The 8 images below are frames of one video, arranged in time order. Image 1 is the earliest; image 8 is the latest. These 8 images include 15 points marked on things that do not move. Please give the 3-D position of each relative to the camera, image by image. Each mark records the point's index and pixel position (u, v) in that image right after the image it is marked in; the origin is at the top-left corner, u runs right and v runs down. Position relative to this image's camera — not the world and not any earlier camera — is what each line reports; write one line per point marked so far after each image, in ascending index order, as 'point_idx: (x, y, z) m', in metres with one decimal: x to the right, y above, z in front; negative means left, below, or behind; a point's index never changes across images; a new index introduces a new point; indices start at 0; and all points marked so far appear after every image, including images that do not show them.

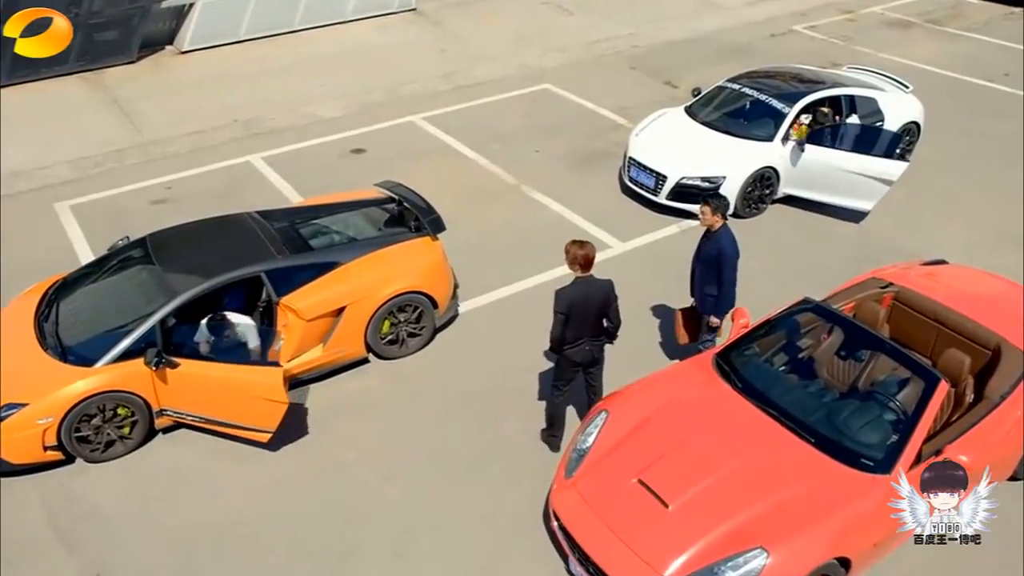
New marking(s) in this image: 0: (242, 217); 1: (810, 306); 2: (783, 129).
0: (-2.2, +0.6, +7.1) m
1: (+2.0, -0.1, +5.9) m
2: (+2.8, +1.6, +9.0) m
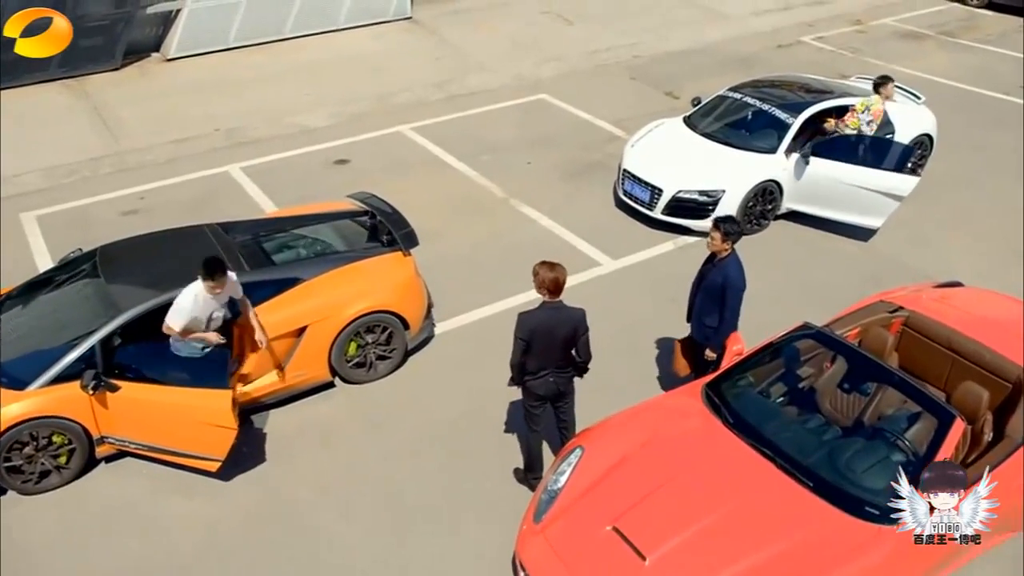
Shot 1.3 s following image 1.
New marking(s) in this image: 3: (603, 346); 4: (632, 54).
0: (-2.3, +0.4, +6.7) m
1: (+1.8, -0.3, +5.3) m
2: (+2.6, +1.4, +8.5) m
3: (+0.7, -0.5, +7.2) m
4: (+1.8, +3.6, +13.6) m
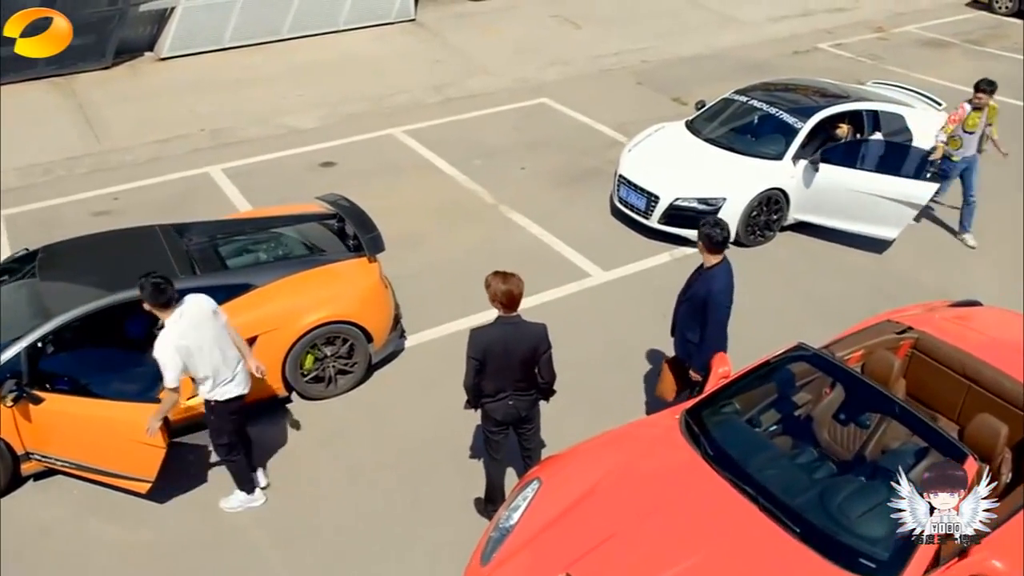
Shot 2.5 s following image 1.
0: (-2.5, +0.4, +6.2) m
1: (+1.6, -0.3, +4.7) m
2: (+2.5, +1.3, +7.9) m
3: (+0.6, -0.6, +6.6) m
4: (+1.9, +3.4, +13.1) m
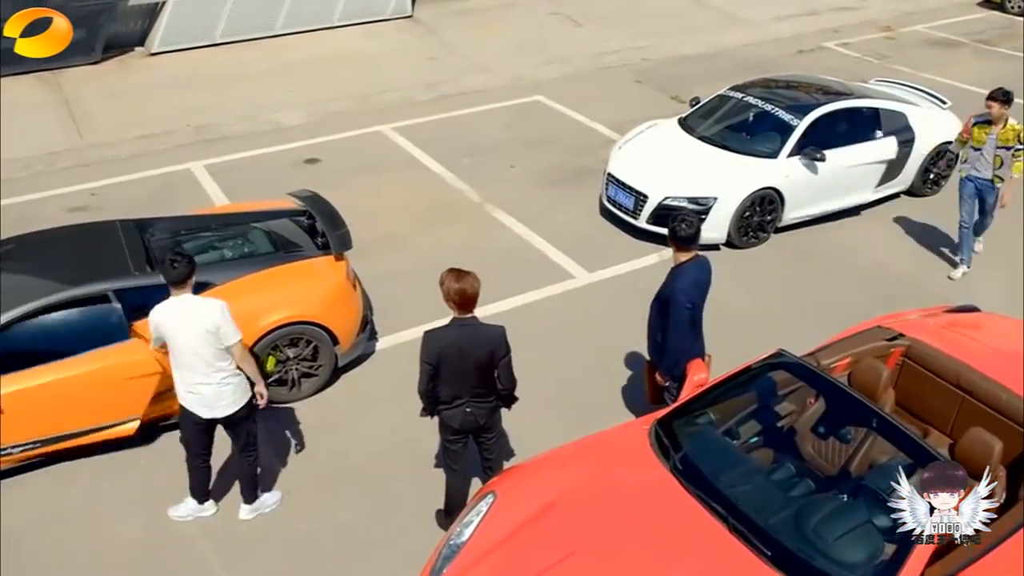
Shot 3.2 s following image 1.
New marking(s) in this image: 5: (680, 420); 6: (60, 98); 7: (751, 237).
0: (-2.7, +0.4, +6.0) m
1: (+1.4, -0.4, +4.4) m
2: (+2.4, +1.2, +7.6) m
3: (+0.4, -0.6, +6.3) m
4: (+1.9, +3.4, +12.8) m
5: (+0.8, -0.6, +4.3) m
6: (-5.6, +2.4, +11.0) m
7: (+2.1, +0.4, +7.6) m
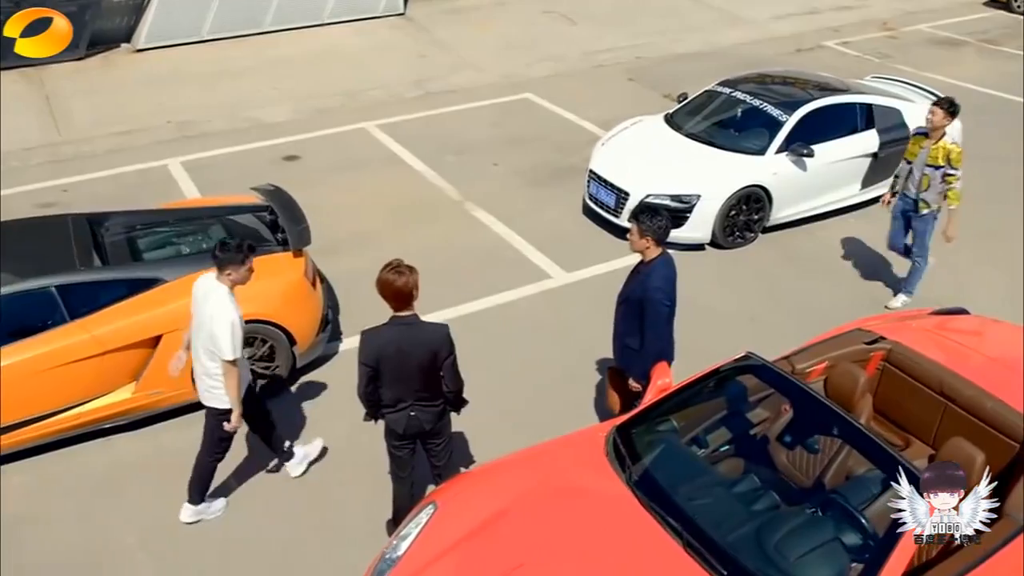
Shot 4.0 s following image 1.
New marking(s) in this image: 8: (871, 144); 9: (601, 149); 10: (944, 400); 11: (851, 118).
0: (-2.9, +0.4, +5.7) m
1: (+1.1, -0.4, +4.1) m
2: (+2.2, +1.2, +7.3) m
3: (+0.2, -0.6, +6.1) m
4: (+1.7, +3.3, +12.5) m
5: (+0.6, -0.6, +4.0) m
6: (-5.8, +2.4, +10.8) m
7: (+1.9, +0.4, +7.3) m
8: (+3.1, +1.2, +7.6) m
9: (+0.8, +1.2, +7.9) m
10: (+2.0, -0.5, +4.1) m
11: (+2.9, +1.5, +7.6) m
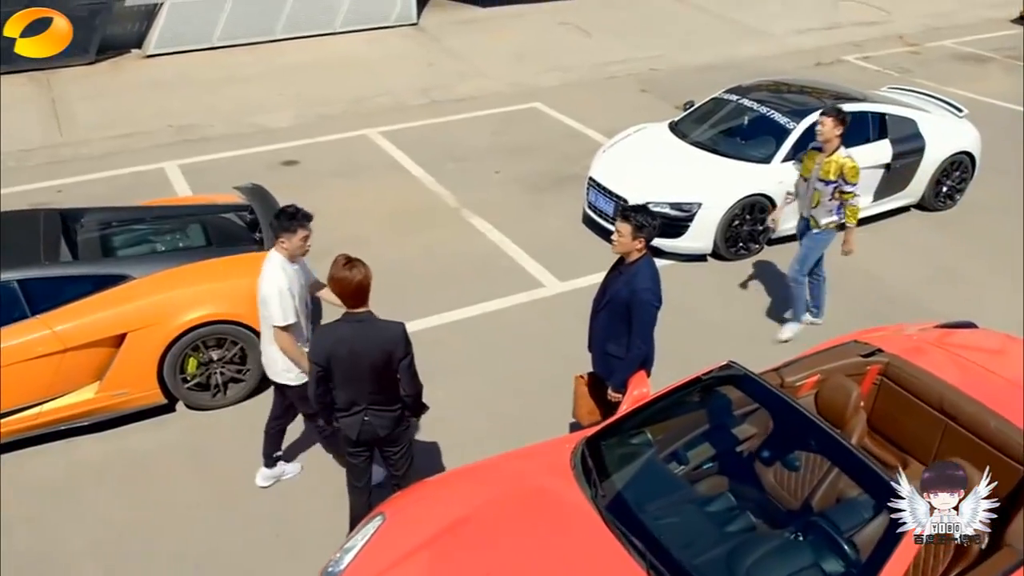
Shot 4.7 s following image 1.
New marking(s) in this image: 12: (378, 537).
0: (-3.0, +0.5, +5.6) m
1: (+1.0, -0.4, +3.8) m
2: (+2.2, +1.1, +7.0) m
3: (+0.1, -0.6, +5.8) m
4: (+1.9, +3.1, +12.3) m
5: (+0.4, -0.6, +3.7) m
6: (-5.7, +2.3, +10.8) m
7: (+1.8, +0.3, +7.0) m
8: (+3.1, +1.1, +7.3) m
9: (+0.8, +1.1, +7.6) m
10: (+1.9, -0.6, +3.8) m
11: (+2.9, +1.3, +7.3) m
12: (-0.5, -1.0, +3.4) m
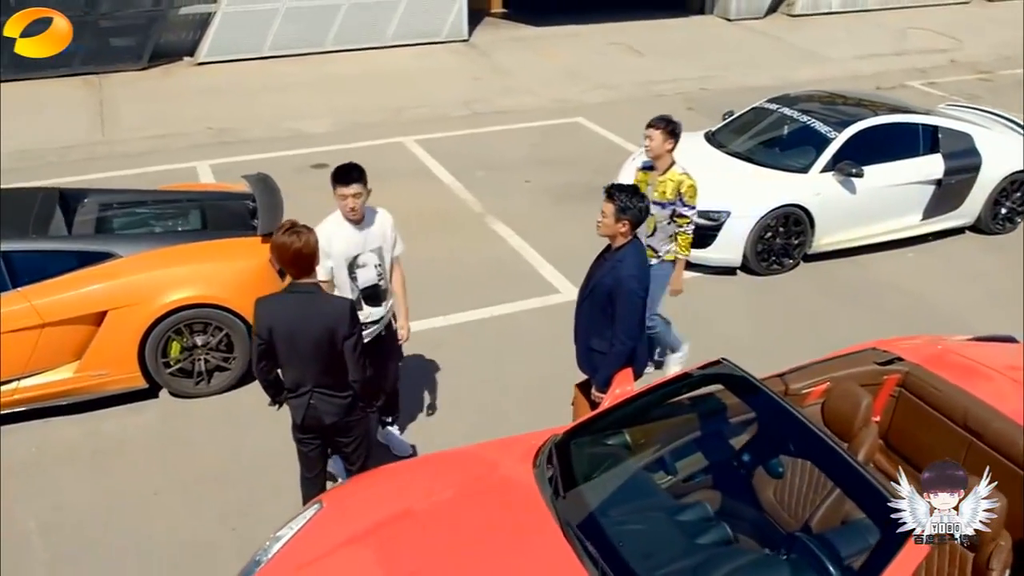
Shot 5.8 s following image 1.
0: (-2.9, +0.6, +5.5) m
1: (+0.9, -0.3, +3.5) m
2: (+2.3, +1.0, +6.6) m
3: (+0.1, -0.6, +5.5) m
4: (+2.5, +2.7, +11.9) m
5: (+0.3, -0.6, +3.4) m
6: (-5.2, +2.4, +11.0) m
7: (+1.9, +0.2, +6.6) m
8: (+3.3, +0.9, +6.8) m
9: (+1.0, +1.0, +7.3) m
10: (+1.7, -0.6, +3.3) m
11: (+3.1, +1.1, +6.8) m
12: (-0.7, -0.9, +3.1) m
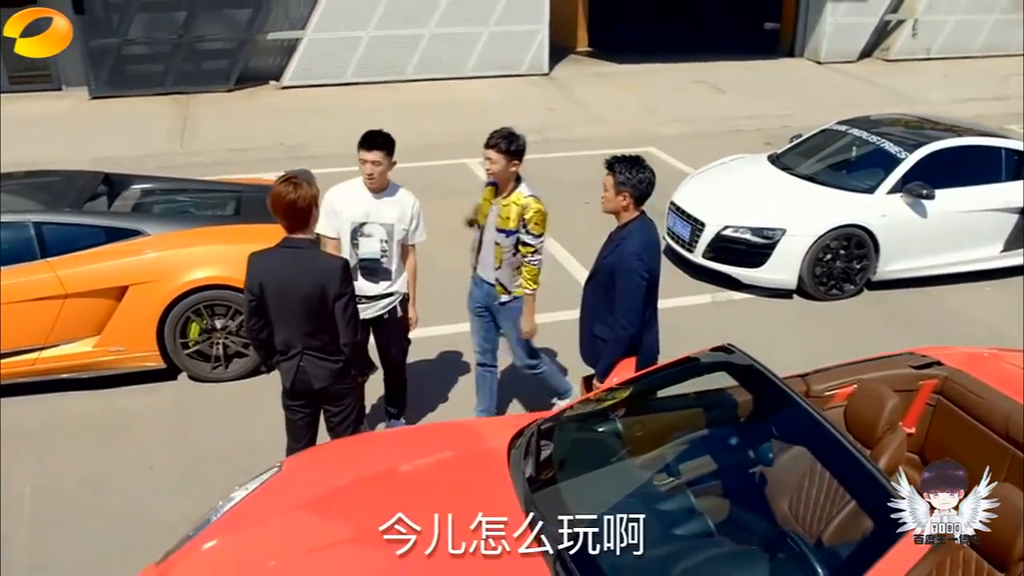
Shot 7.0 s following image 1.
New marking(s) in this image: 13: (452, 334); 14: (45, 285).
0: (-2.7, +0.7, +5.6) m
1: (+0.8, -0.3, +3.1) m
2: (+2.7, +0.7, +6.1) m
3: (+0.2, -0.7, +5.2) m
4: (+3.5, +2.1, +11.5) m
5: (+0.2, -0.5, +3.1) m
6: (-4.3, +2.2, +11.4) m
7: (+2.2, 0.0, +6.1) m
8: (+3.6, +0.6, +6.2) m
9: (+1.4, +0.8, +7.0) m
10: (+1.6, -0.5, +2.9) m
11: (+3.4, +0.9, +6.3) m
12: (-0.8, -0.7, +2.9) m
13: (-0.4, -0.3, +5.9) m
14: (-2.5, 0.0, +4.6) m
